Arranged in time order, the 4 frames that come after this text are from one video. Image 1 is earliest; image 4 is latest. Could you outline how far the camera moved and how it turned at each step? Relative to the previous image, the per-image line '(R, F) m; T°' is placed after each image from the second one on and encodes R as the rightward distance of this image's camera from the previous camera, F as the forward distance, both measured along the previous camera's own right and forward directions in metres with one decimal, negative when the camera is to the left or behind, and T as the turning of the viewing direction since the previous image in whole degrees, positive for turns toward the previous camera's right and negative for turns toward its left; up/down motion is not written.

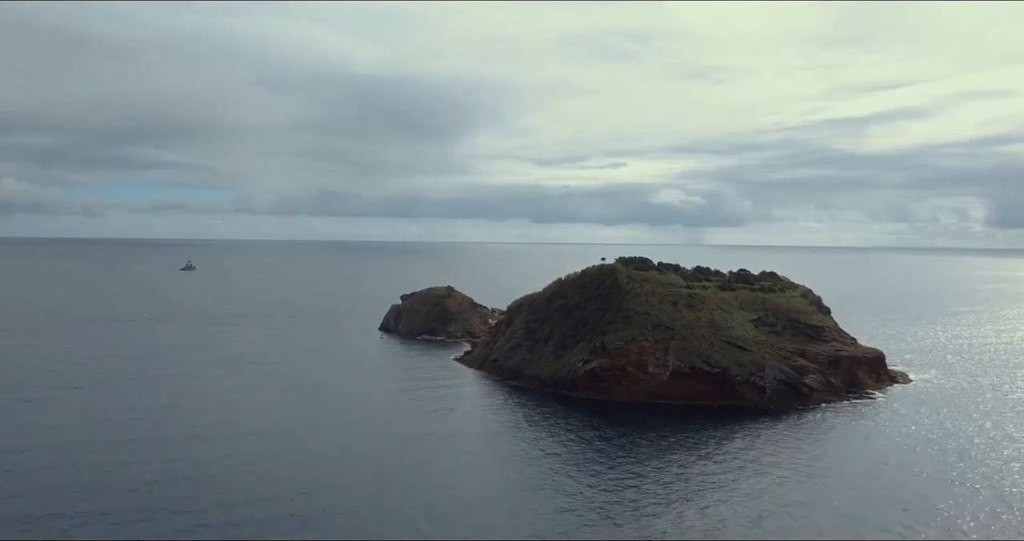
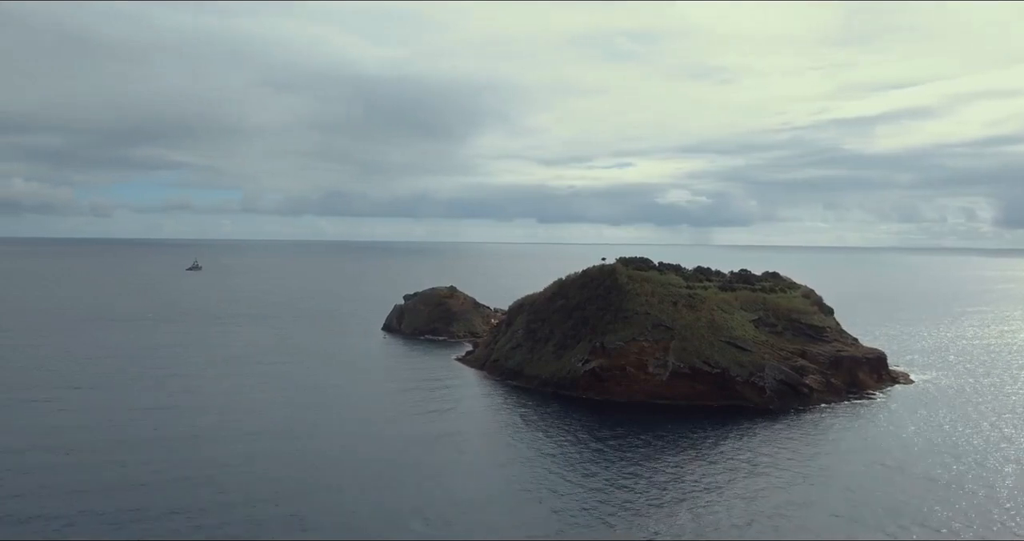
(+0.3, 0.0) m; 0°
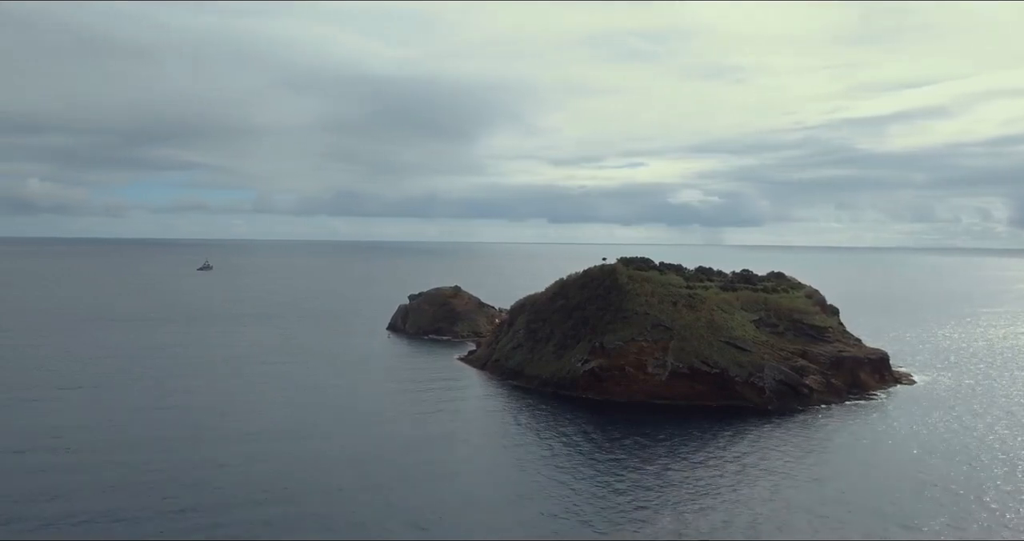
(+0.6, -0.1) m; -1°
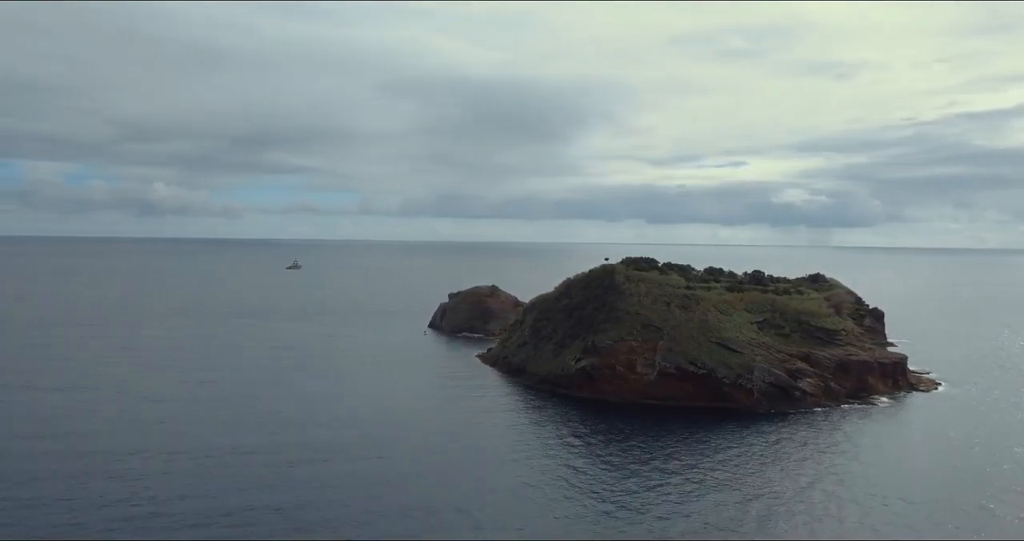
(+5.3, -0.6) m; -5°
